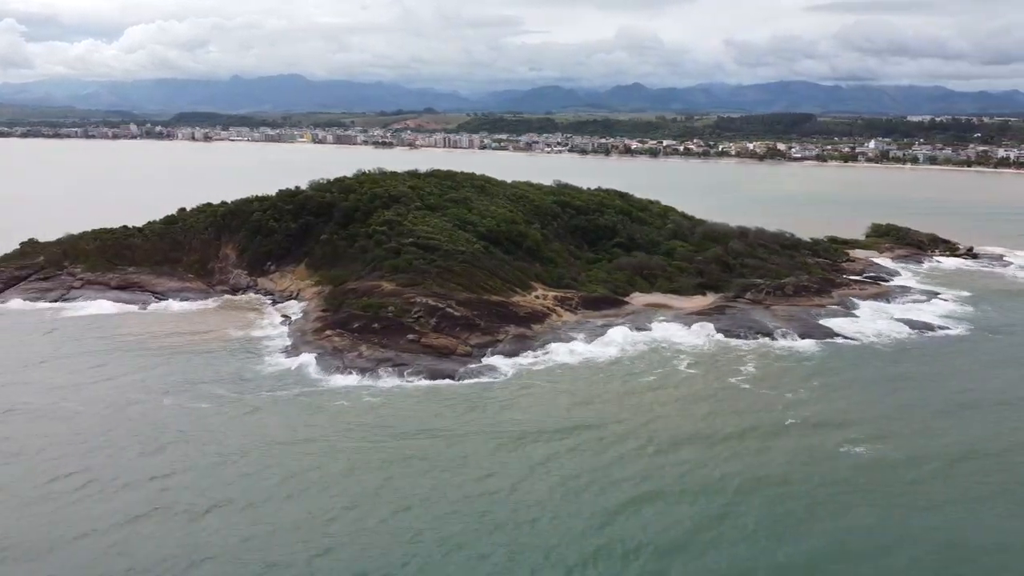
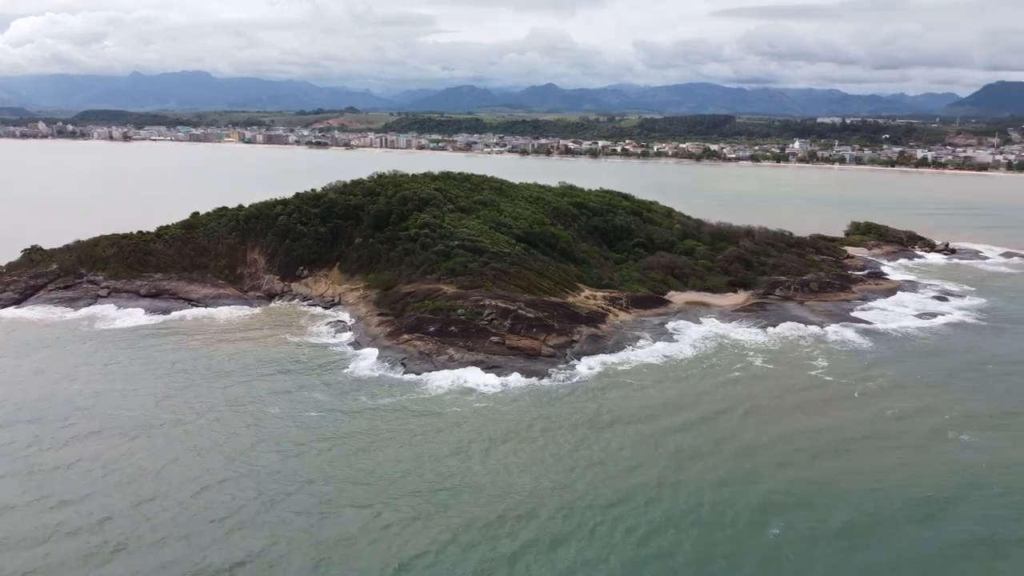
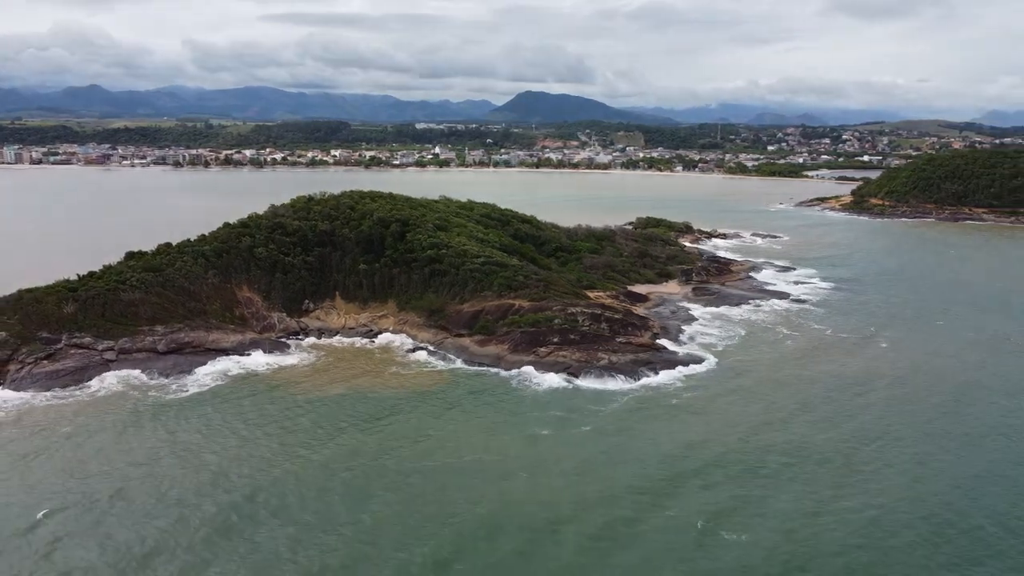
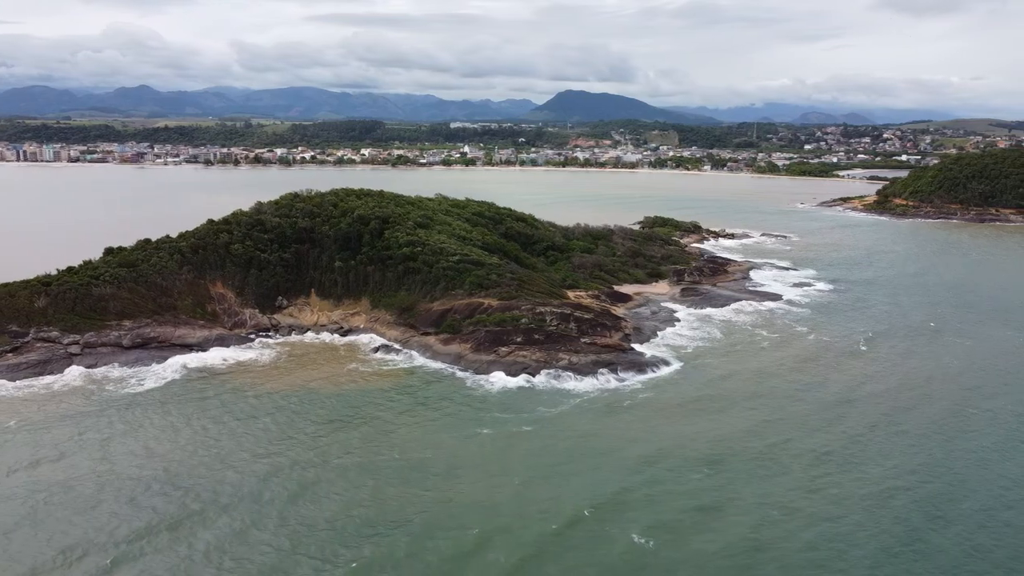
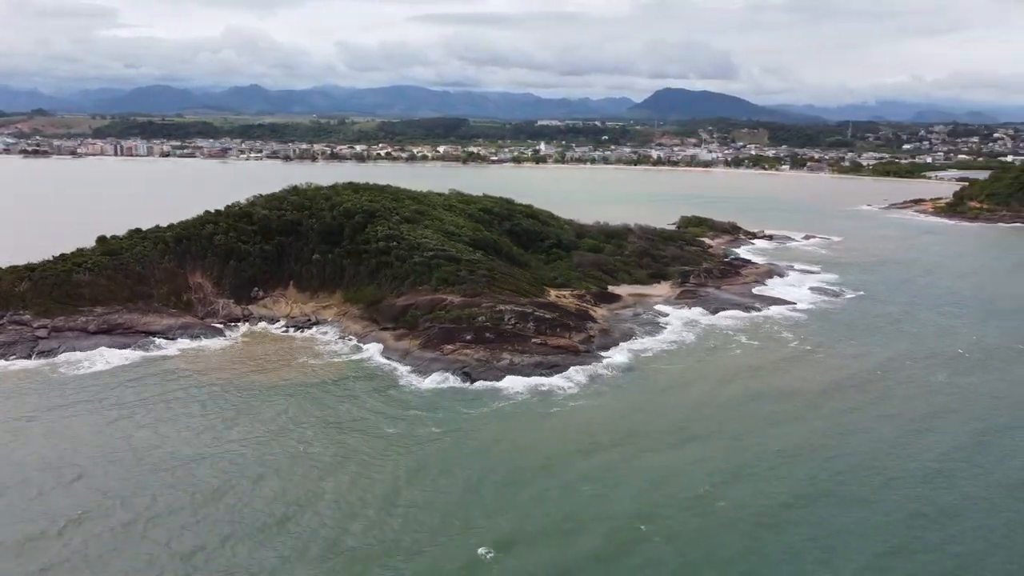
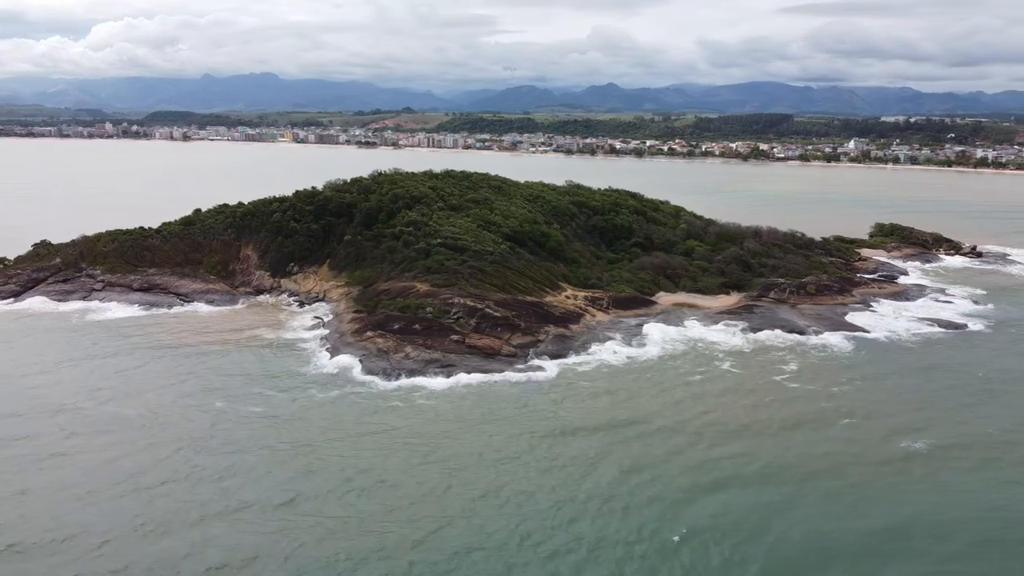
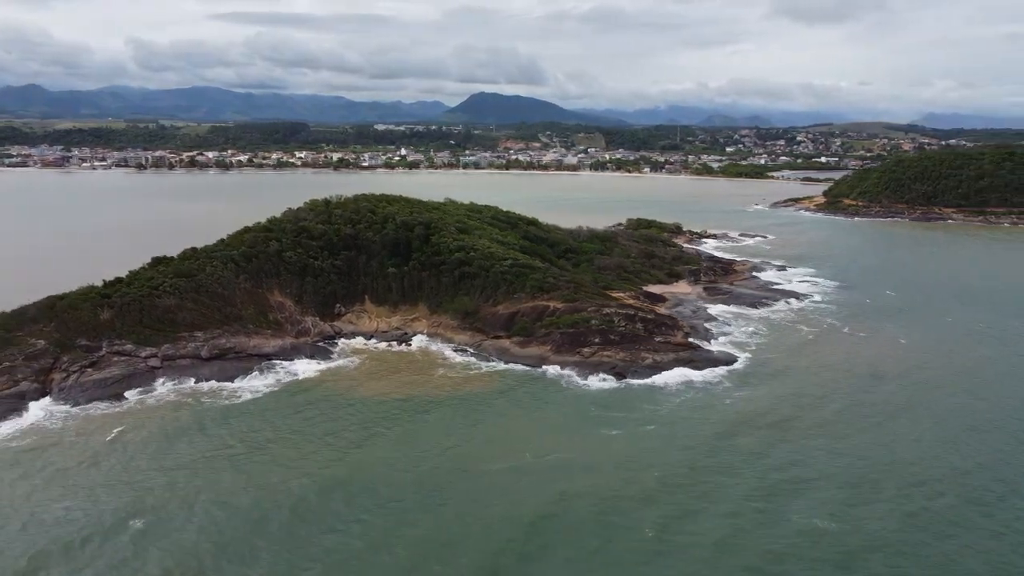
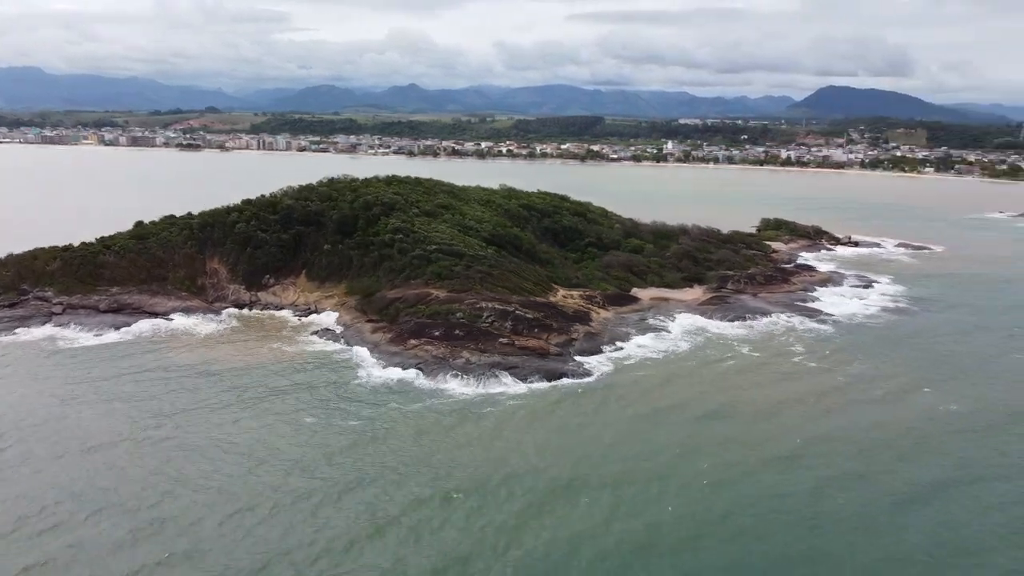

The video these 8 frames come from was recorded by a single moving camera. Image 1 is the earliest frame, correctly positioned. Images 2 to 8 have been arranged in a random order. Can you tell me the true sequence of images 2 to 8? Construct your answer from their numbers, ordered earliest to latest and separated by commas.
6, 2, 8, 5, 4, 3, 7
